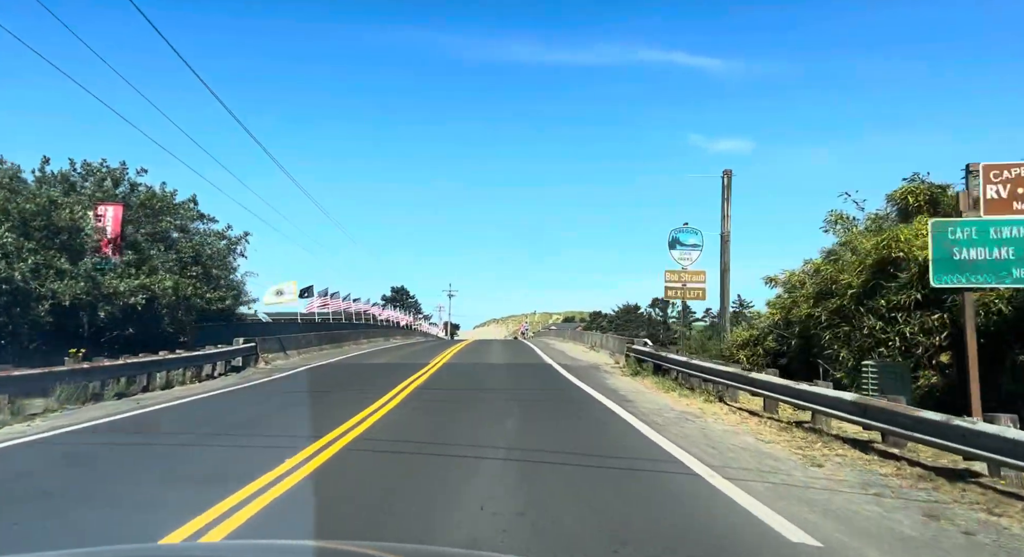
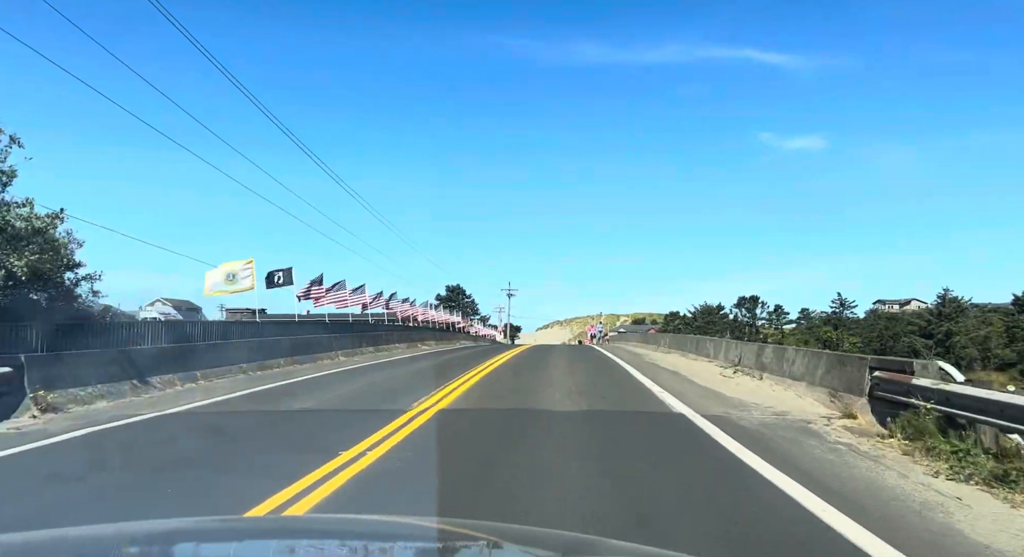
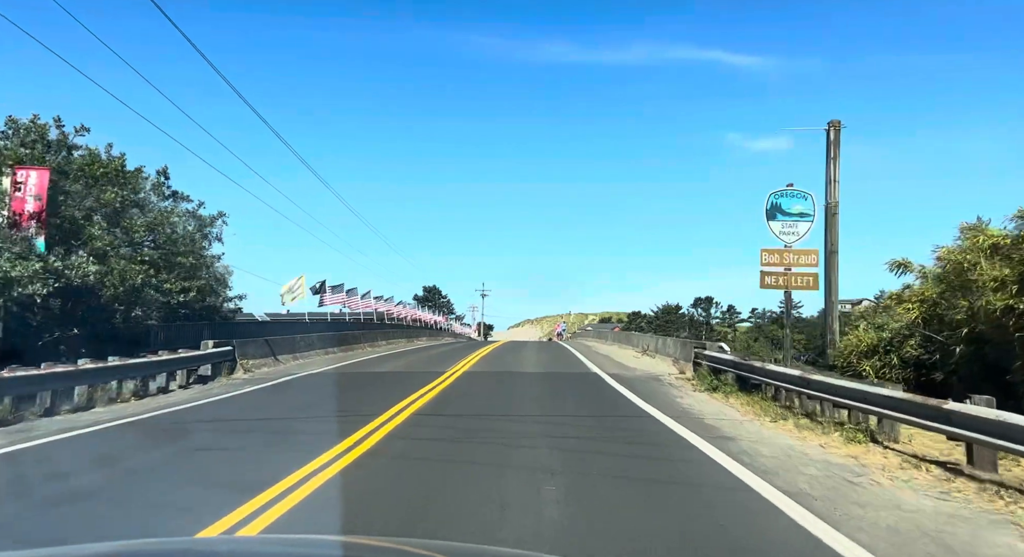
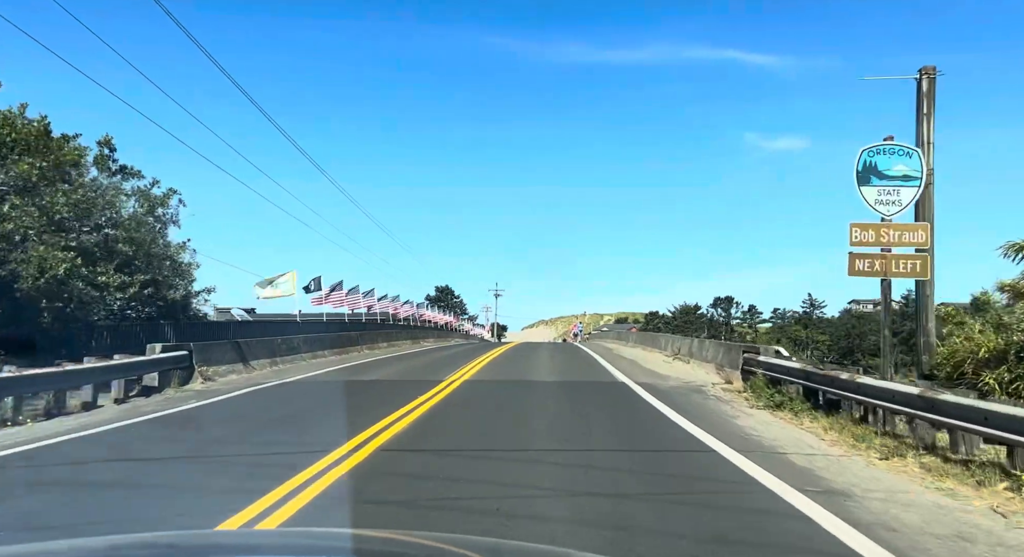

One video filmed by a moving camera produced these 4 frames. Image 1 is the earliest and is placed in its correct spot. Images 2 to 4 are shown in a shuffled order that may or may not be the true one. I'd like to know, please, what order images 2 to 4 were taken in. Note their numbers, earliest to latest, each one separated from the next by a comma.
3, 4, 2
